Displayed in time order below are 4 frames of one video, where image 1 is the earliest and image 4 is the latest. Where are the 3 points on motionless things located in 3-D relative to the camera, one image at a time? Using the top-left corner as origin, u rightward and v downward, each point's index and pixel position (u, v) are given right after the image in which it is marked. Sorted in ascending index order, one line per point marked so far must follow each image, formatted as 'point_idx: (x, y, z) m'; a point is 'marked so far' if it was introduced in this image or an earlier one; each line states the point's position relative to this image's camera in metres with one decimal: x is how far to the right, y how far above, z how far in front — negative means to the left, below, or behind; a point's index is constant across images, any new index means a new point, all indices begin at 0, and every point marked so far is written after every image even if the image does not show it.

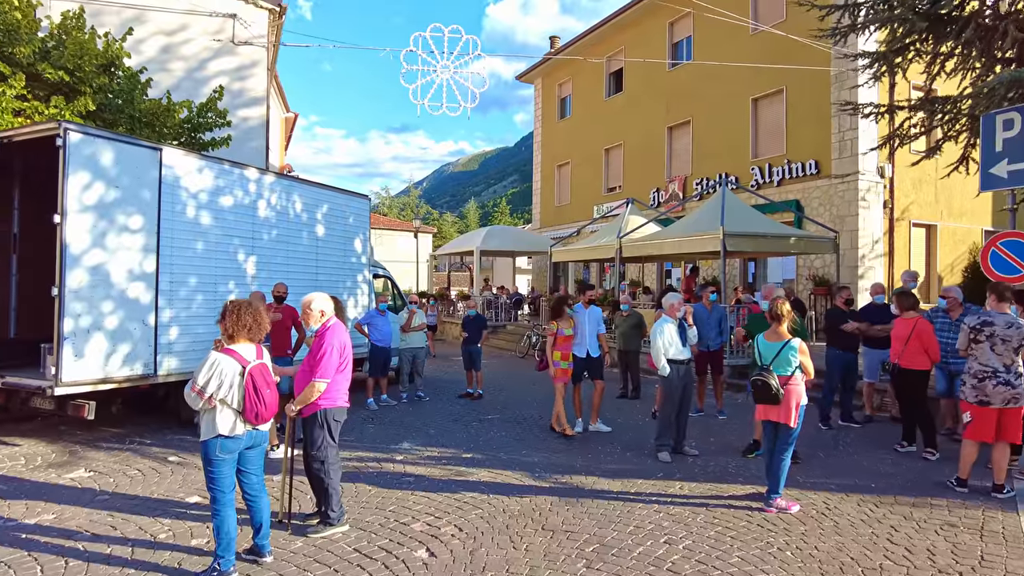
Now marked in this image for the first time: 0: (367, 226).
0: (-2.4, +1.0, +10.8) m
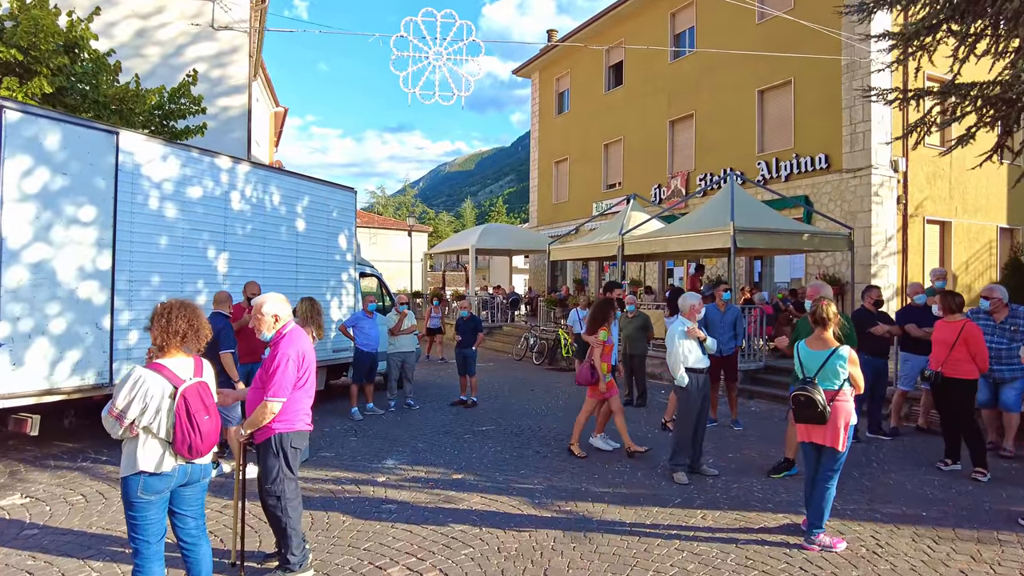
0: (-2.5, +1.0, +10.0) m
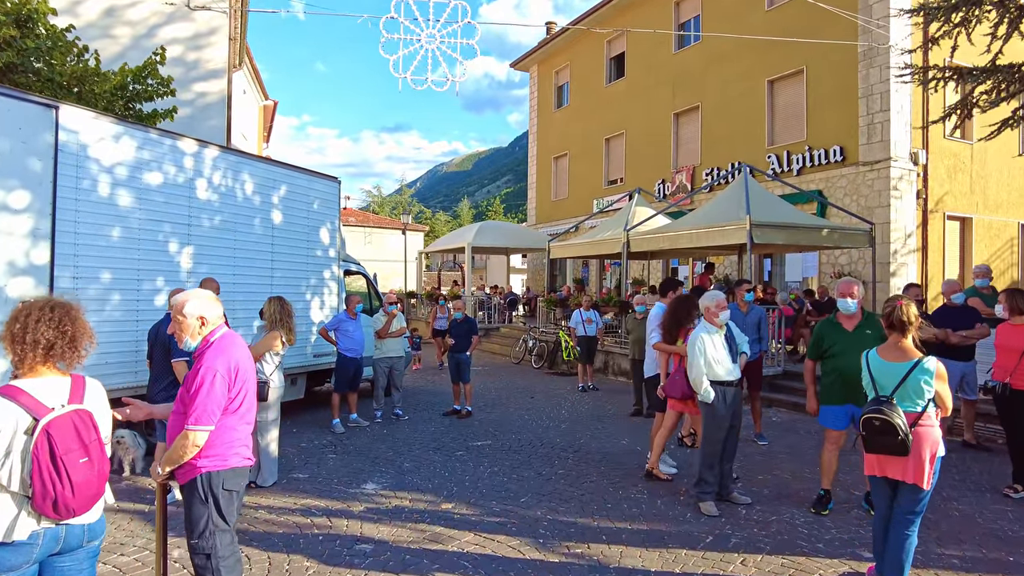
0: (-2.5, +1.1, +9.2) m
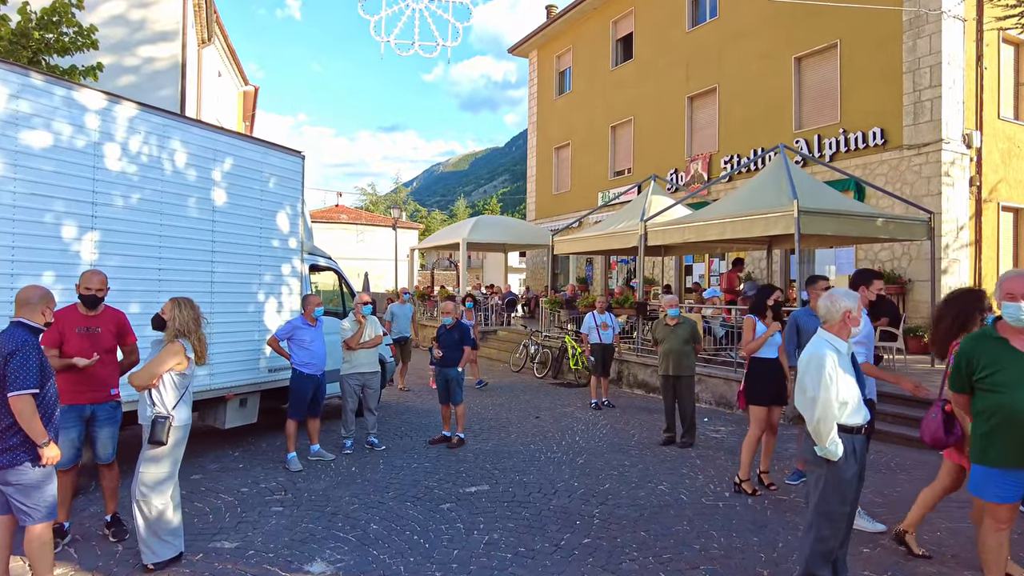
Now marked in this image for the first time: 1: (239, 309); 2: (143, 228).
0: (-2.5, +1.1, +7.5) m
1: (-2.9, -0.2, +6.8) m
2: (-3.3, +0.5, +5.8) m
